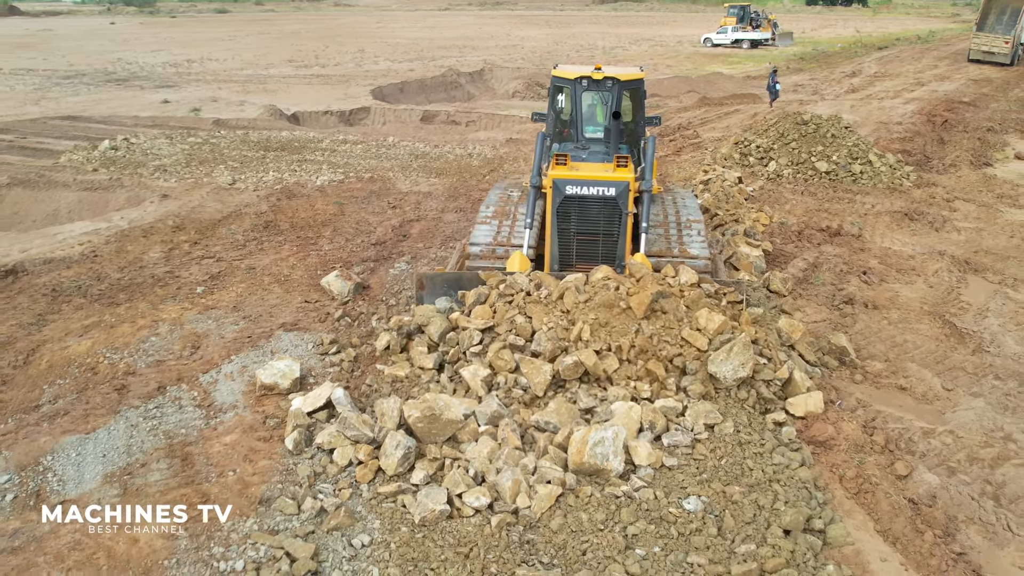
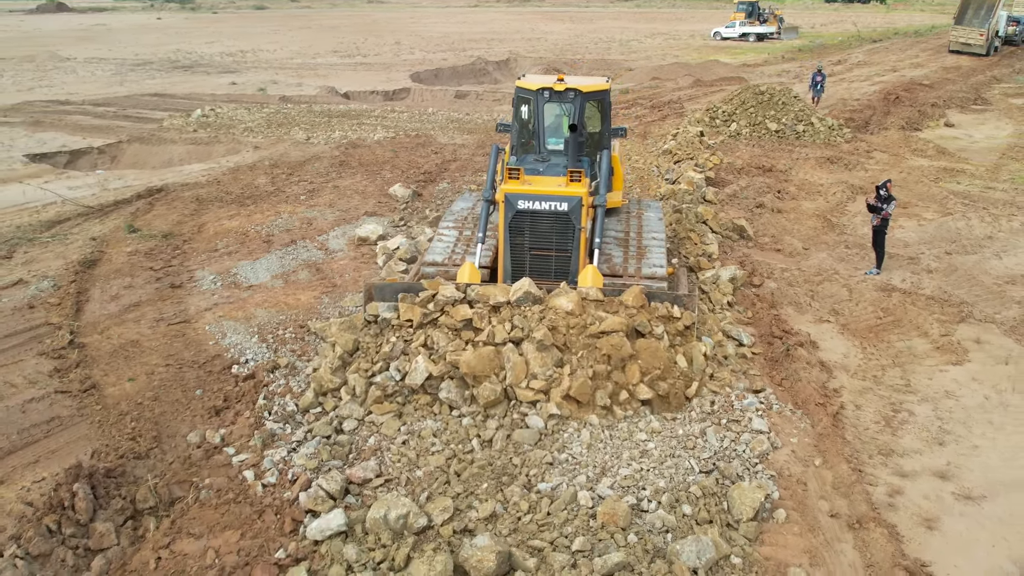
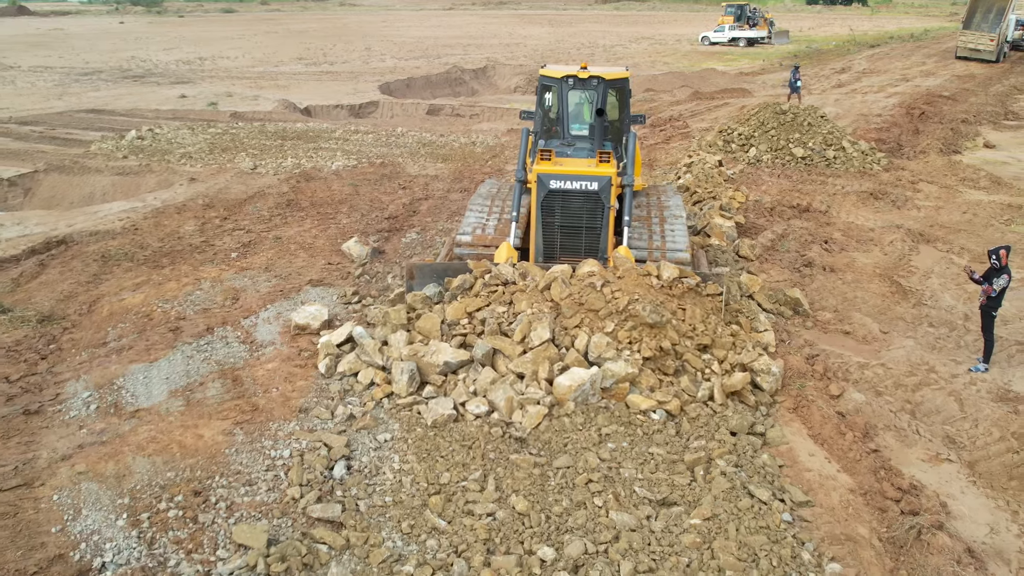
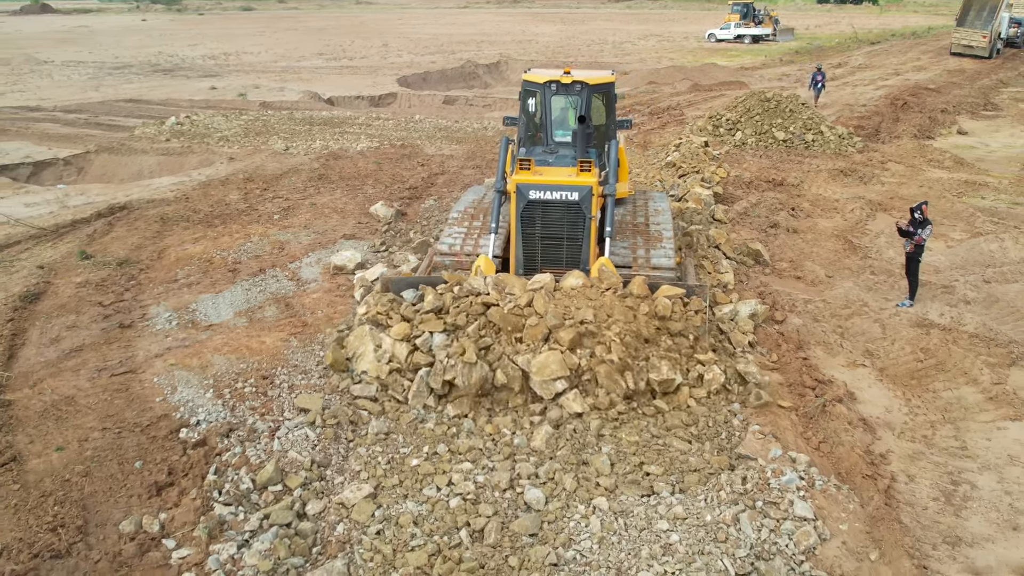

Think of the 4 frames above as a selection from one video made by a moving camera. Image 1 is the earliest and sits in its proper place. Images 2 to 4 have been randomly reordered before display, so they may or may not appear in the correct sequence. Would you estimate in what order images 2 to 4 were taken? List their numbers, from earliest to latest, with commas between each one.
3, 4, 2
